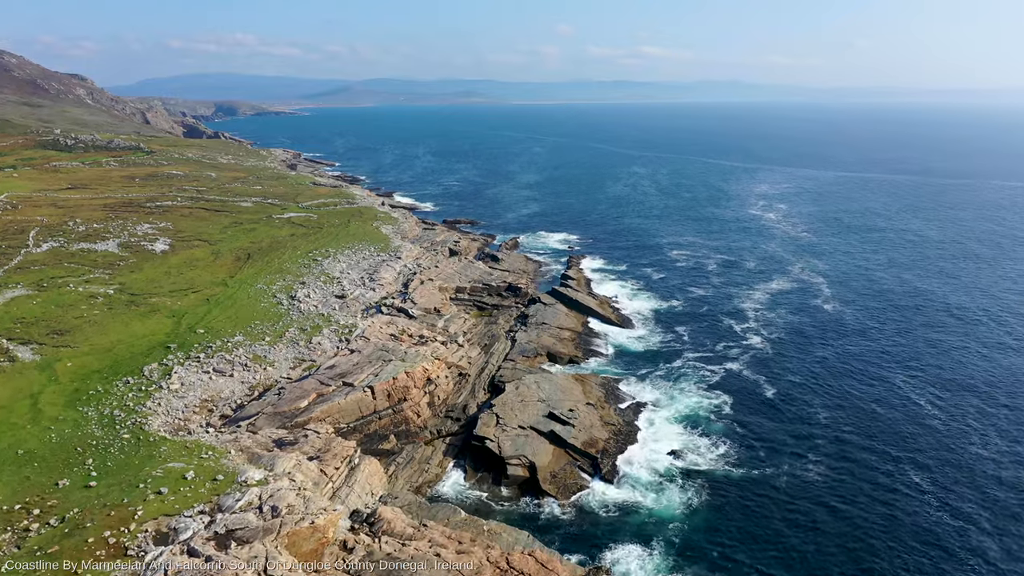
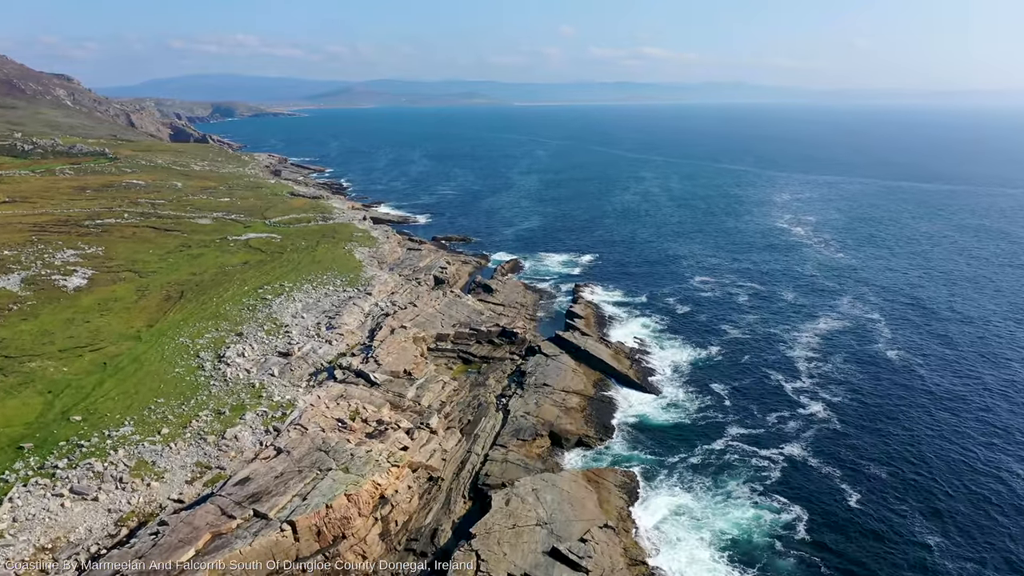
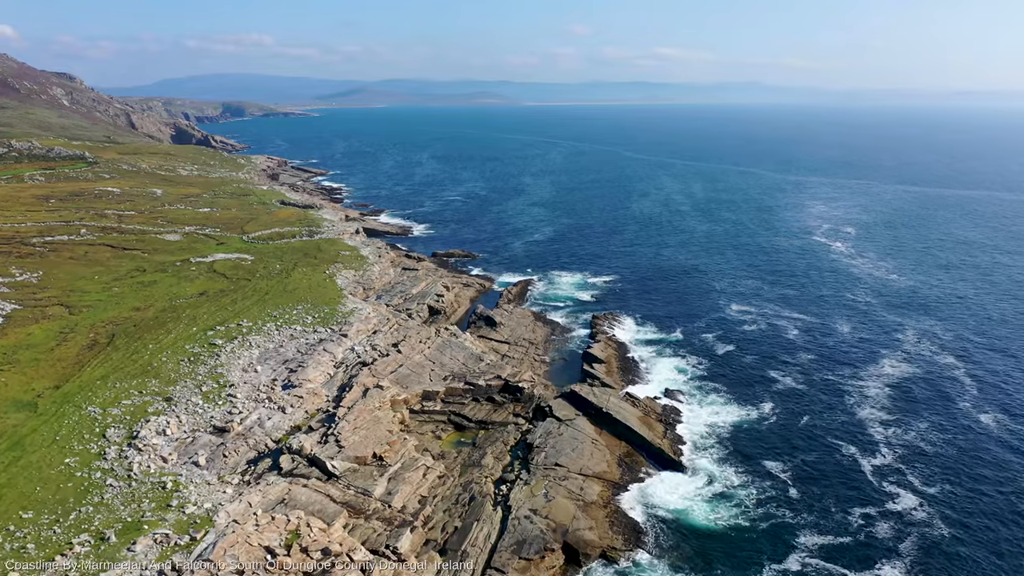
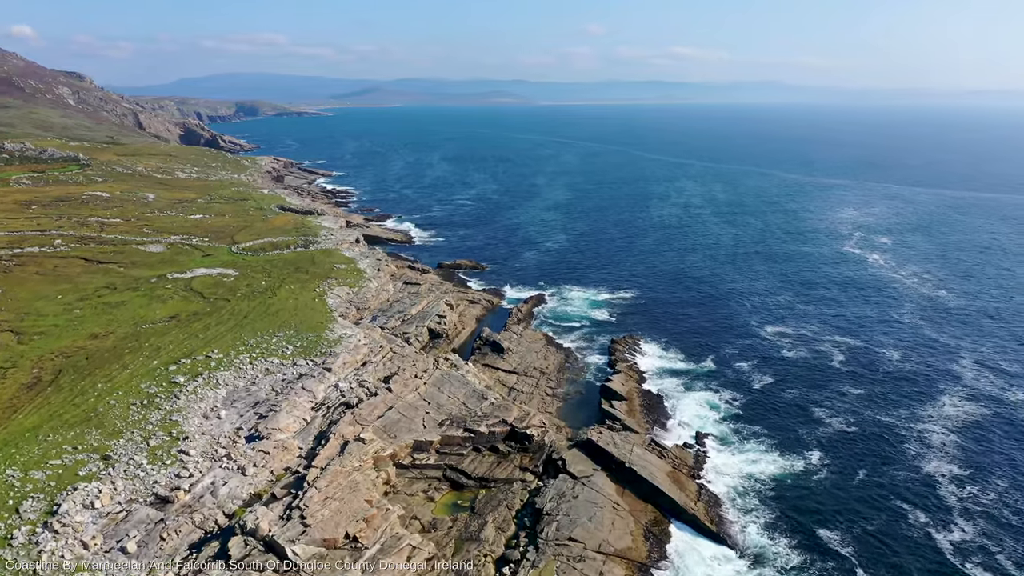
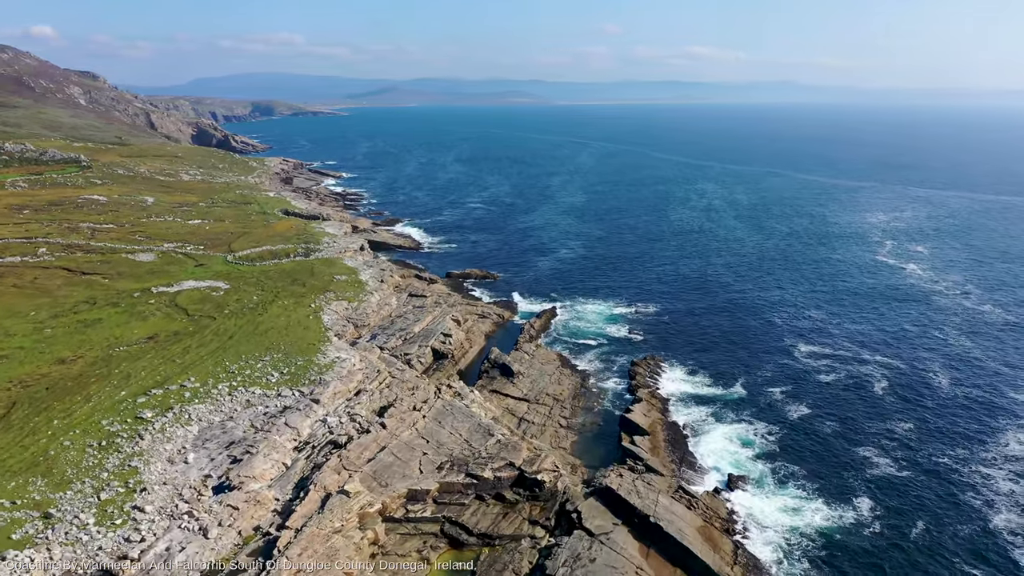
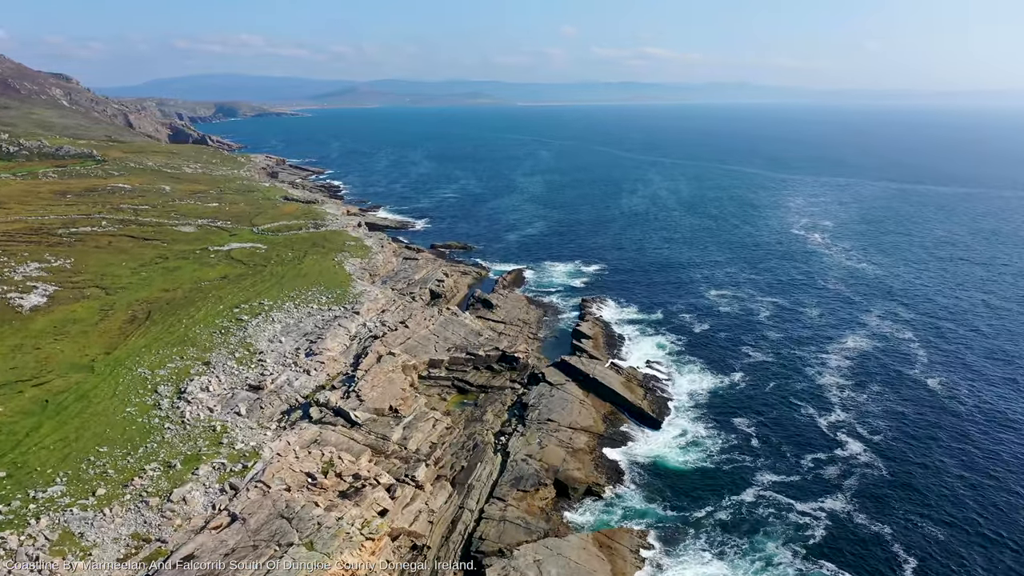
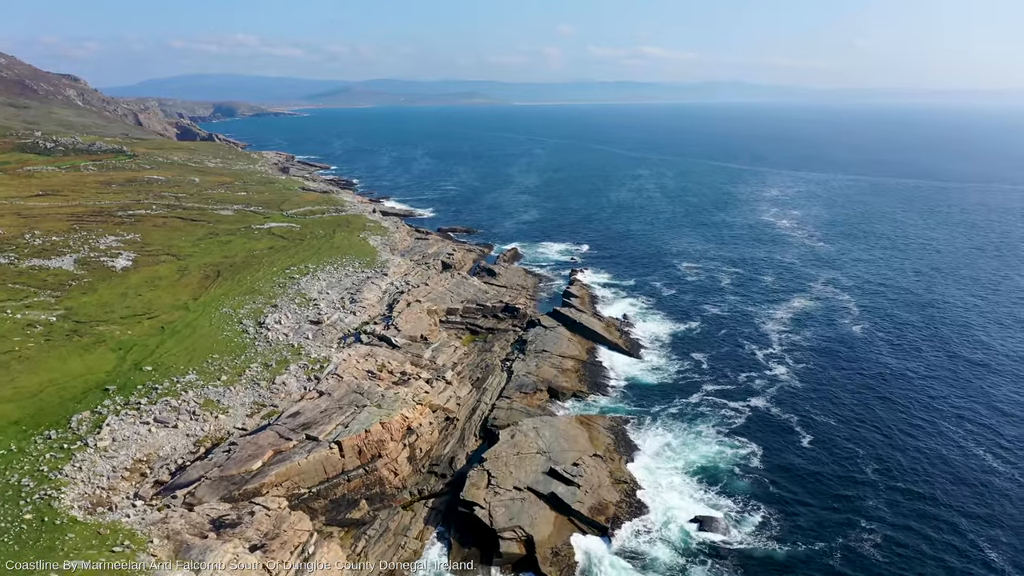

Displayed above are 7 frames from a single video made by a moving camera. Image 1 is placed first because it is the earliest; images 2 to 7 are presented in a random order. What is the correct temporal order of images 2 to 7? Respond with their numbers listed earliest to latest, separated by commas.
7, 2, 6, 3, 4, 5
